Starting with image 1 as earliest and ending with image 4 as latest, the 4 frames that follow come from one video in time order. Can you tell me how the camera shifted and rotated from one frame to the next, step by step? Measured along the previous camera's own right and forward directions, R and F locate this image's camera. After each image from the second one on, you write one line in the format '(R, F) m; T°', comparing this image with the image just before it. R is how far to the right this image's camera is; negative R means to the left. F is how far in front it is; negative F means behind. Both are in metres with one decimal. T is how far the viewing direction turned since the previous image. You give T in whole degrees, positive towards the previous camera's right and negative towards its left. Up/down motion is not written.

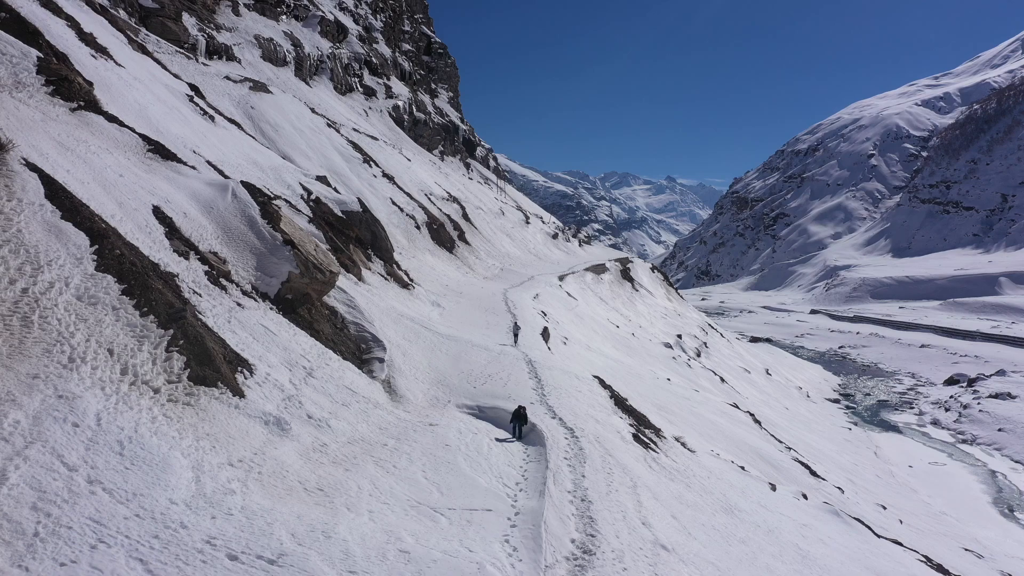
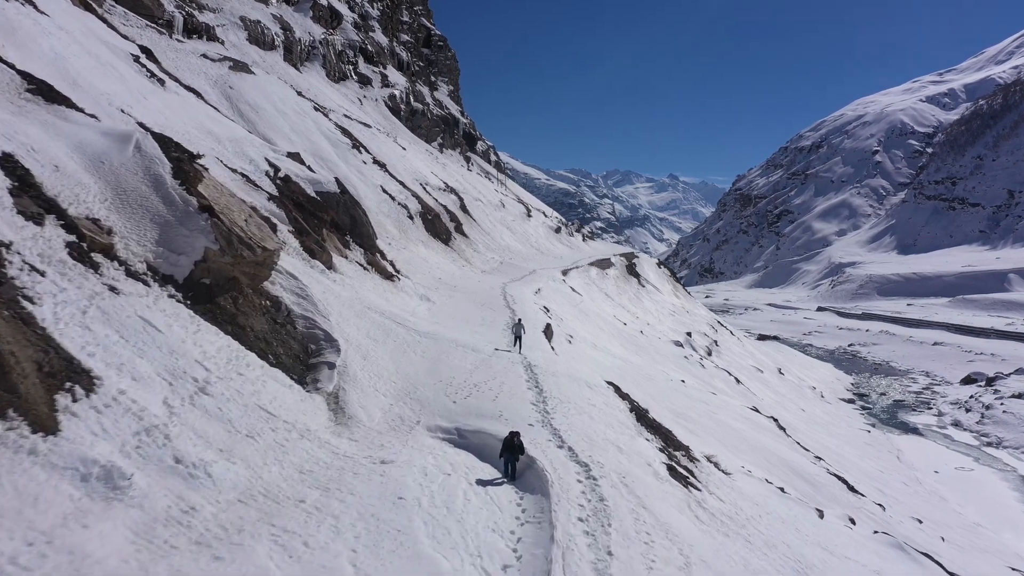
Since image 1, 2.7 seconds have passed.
(+0.1, +3.7) m; 0°
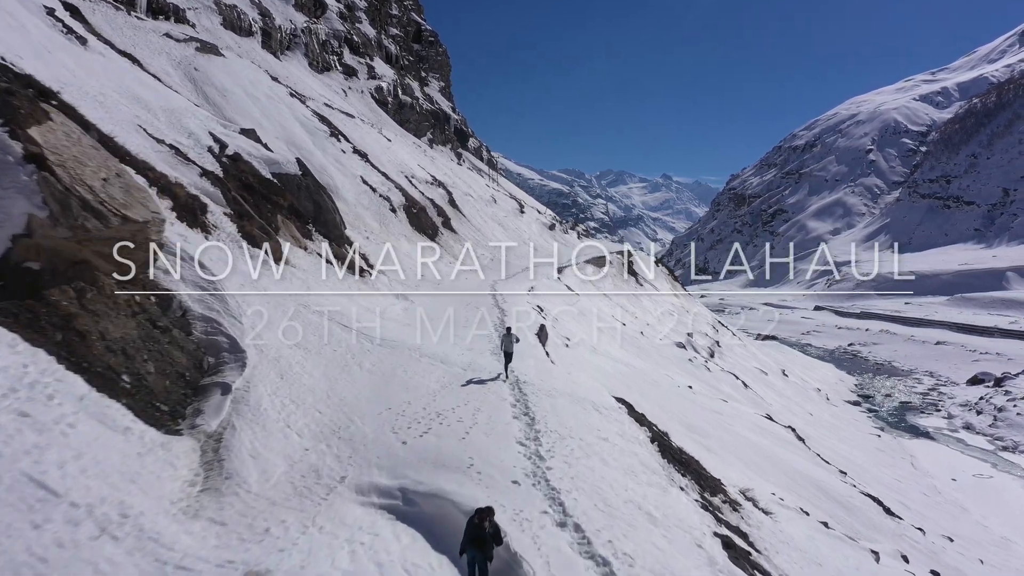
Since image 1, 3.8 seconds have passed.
(+0.2, +3.5) m; 0°
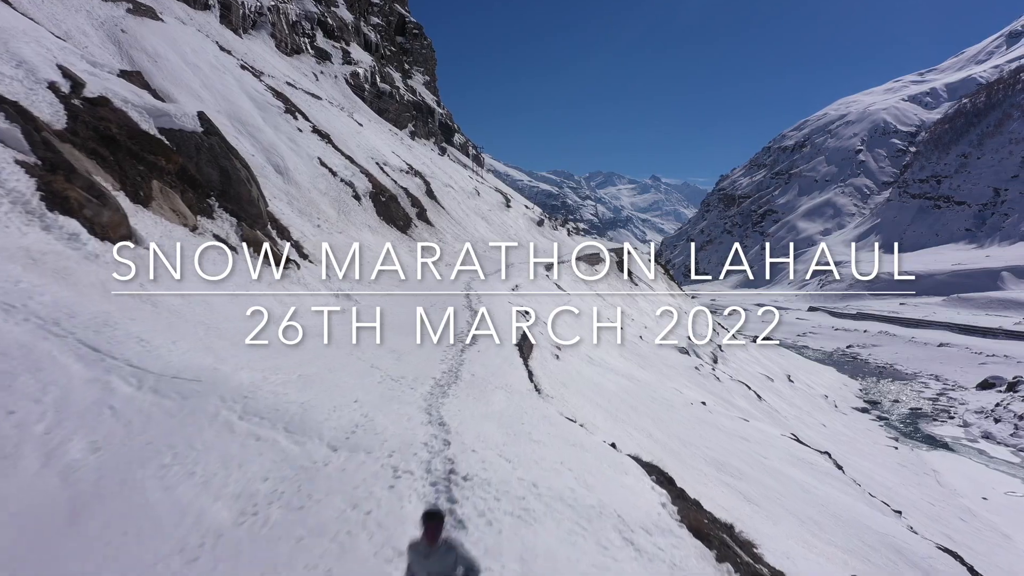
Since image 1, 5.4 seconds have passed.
(+0.4, +5.8) m; +1°
